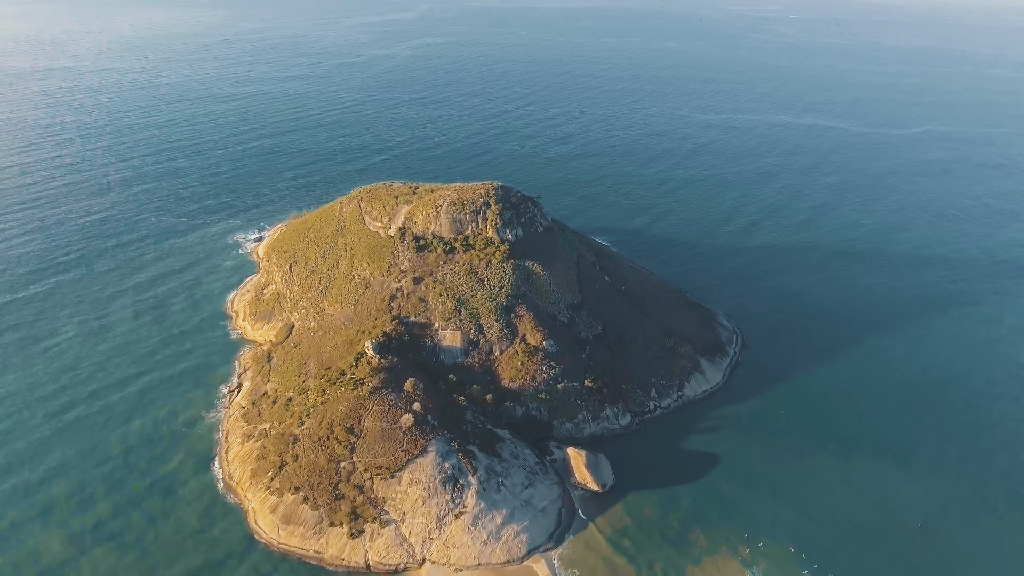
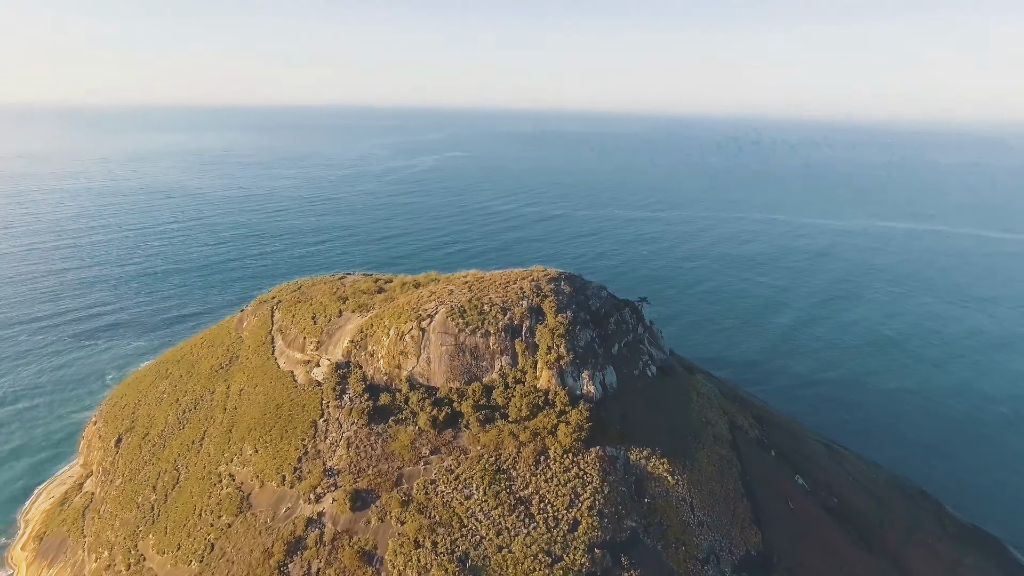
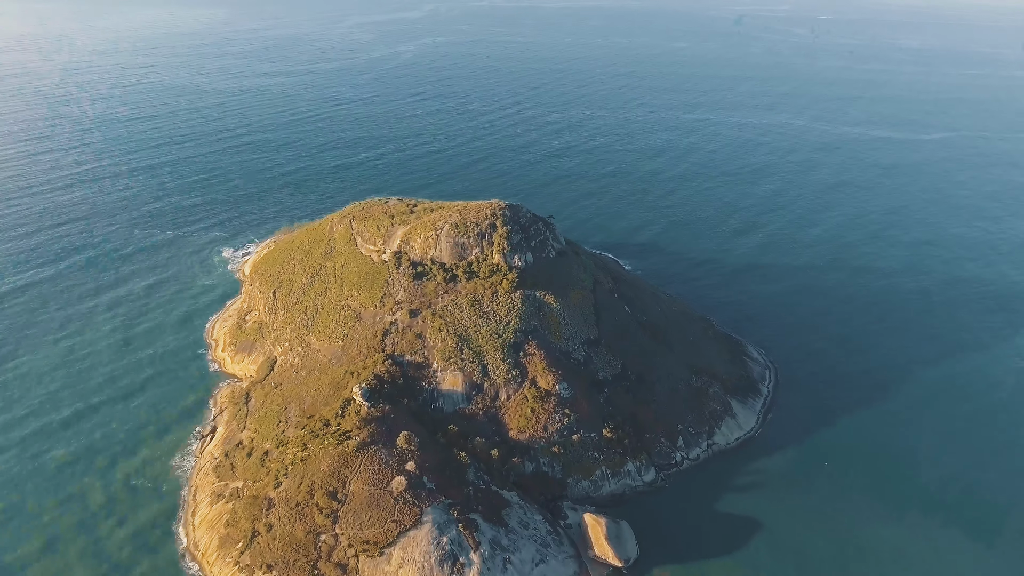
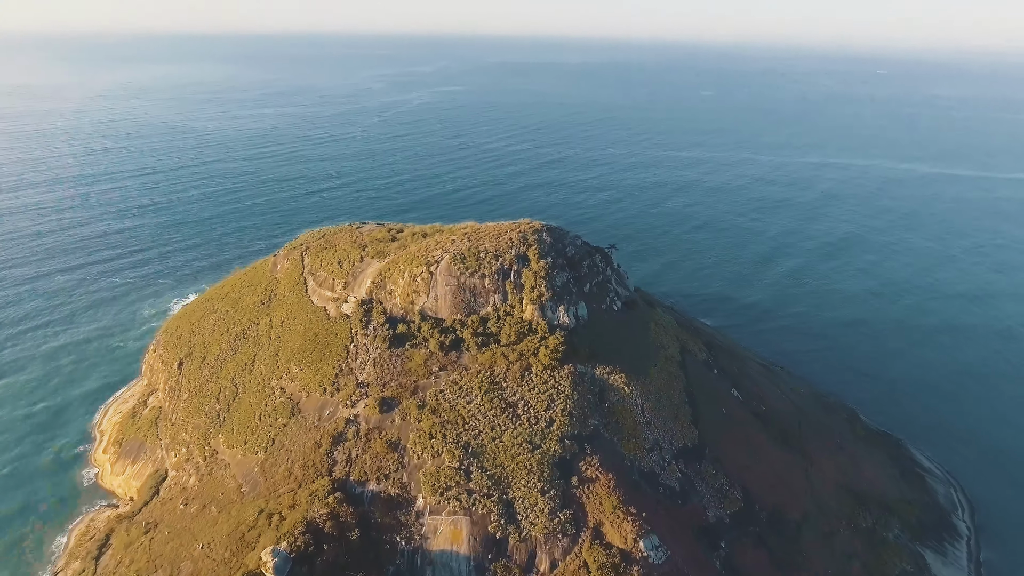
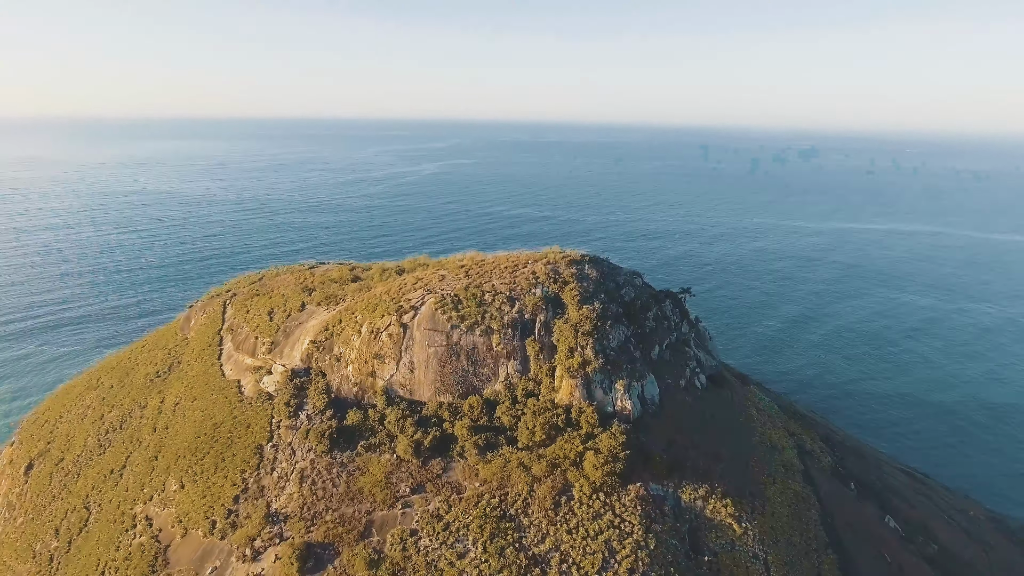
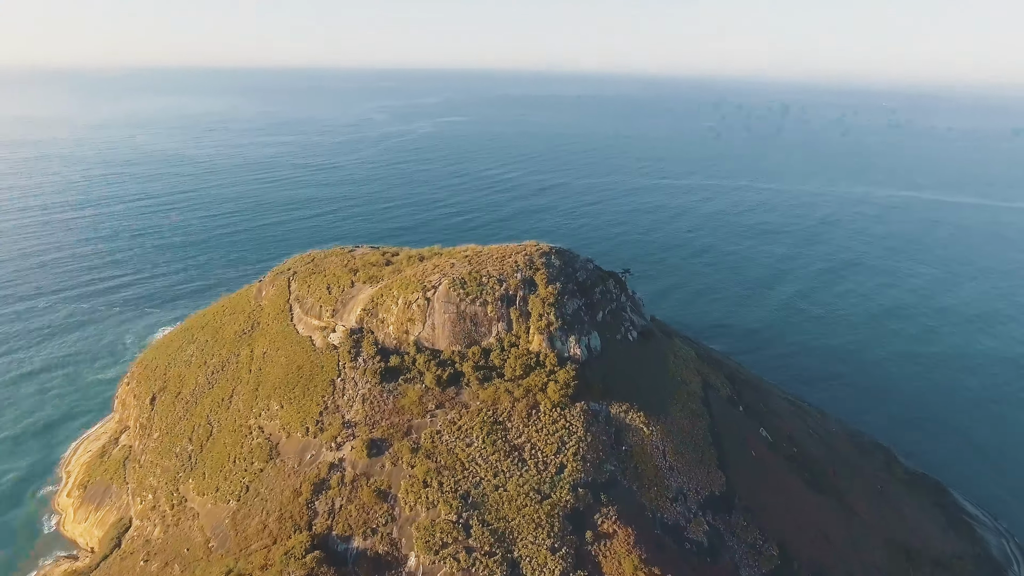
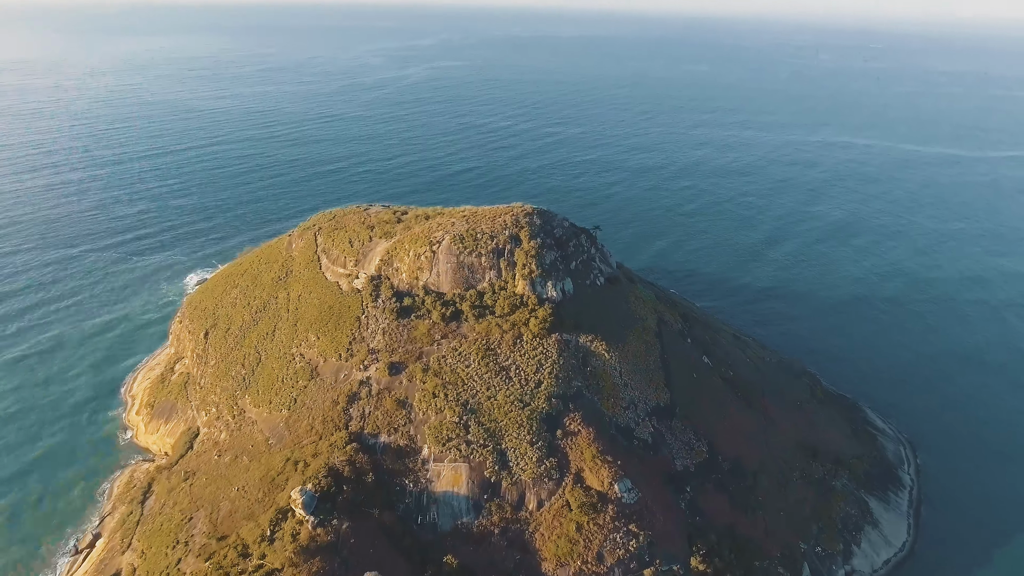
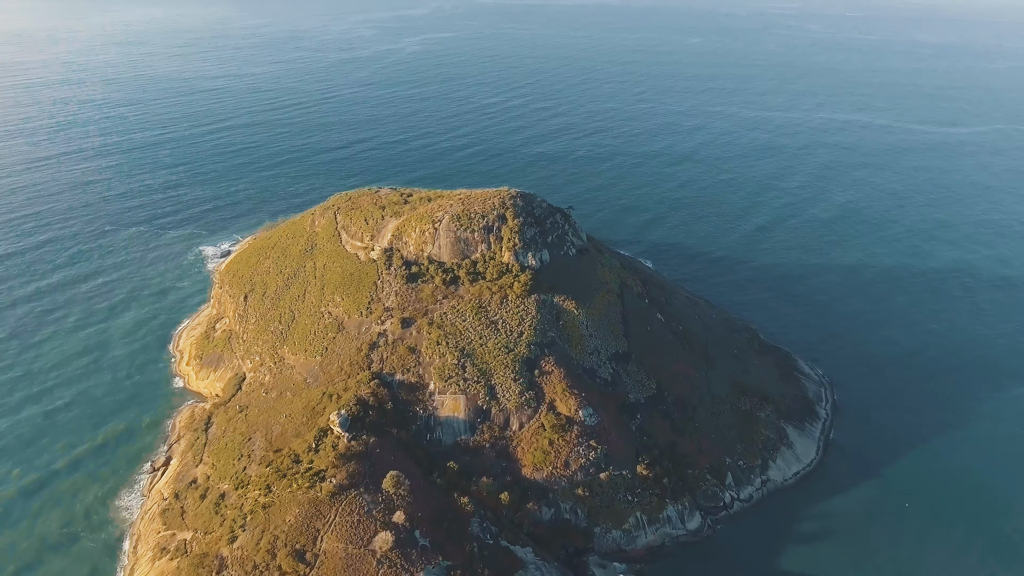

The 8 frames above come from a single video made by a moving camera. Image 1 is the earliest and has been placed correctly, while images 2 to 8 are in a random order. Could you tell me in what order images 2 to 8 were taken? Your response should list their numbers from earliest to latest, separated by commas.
3, 8, 7, 4, 6, 2, 5
